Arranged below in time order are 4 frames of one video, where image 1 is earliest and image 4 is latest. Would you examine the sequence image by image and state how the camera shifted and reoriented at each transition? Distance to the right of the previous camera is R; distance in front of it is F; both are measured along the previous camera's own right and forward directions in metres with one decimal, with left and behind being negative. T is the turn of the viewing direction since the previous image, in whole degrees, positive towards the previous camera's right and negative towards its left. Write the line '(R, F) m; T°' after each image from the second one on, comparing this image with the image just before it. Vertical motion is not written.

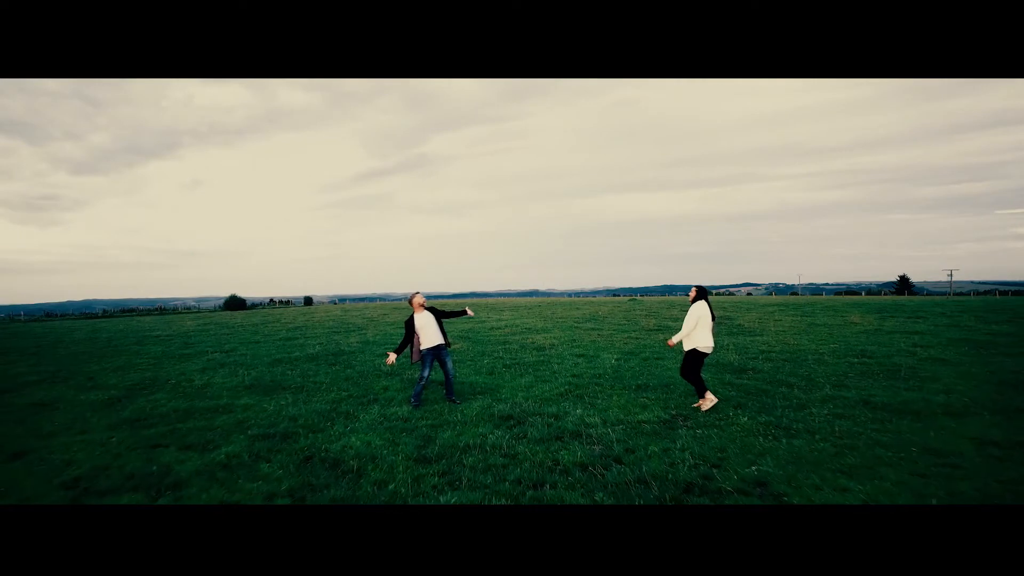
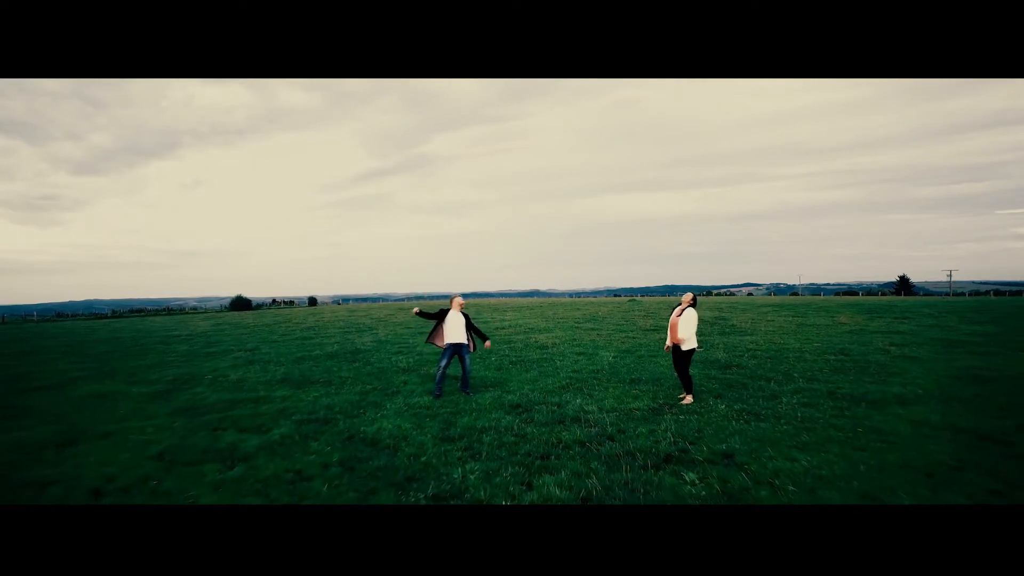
(-0.2, -1.1) m; 0°
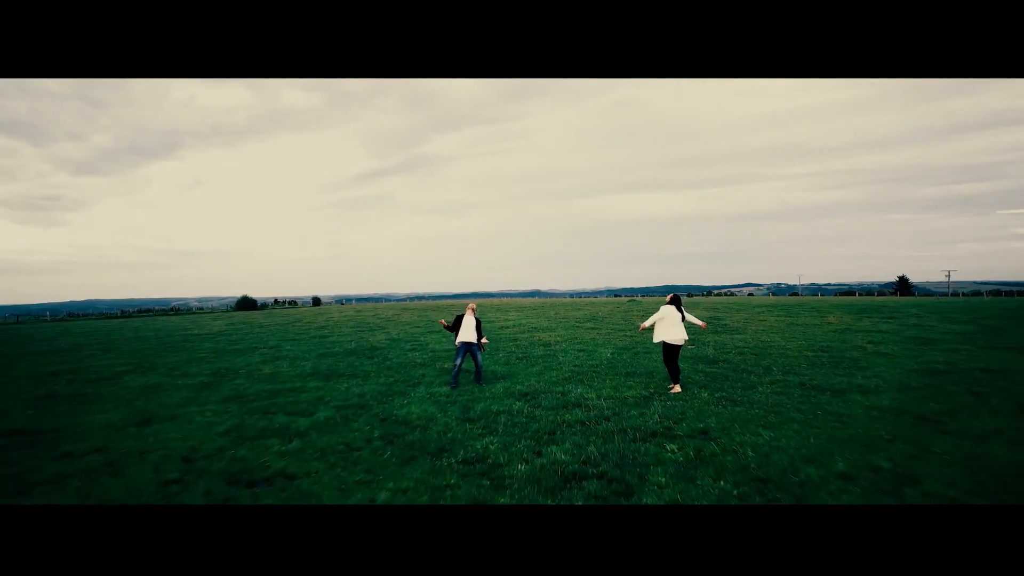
(-0.2, -1.3) m; 0°
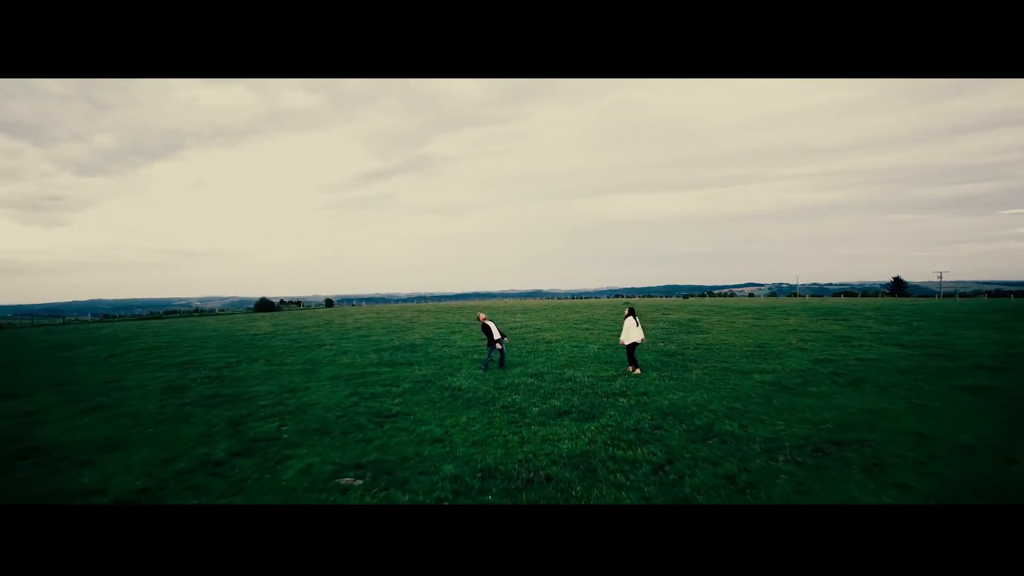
(-2.1, -2.2) m; 0°
